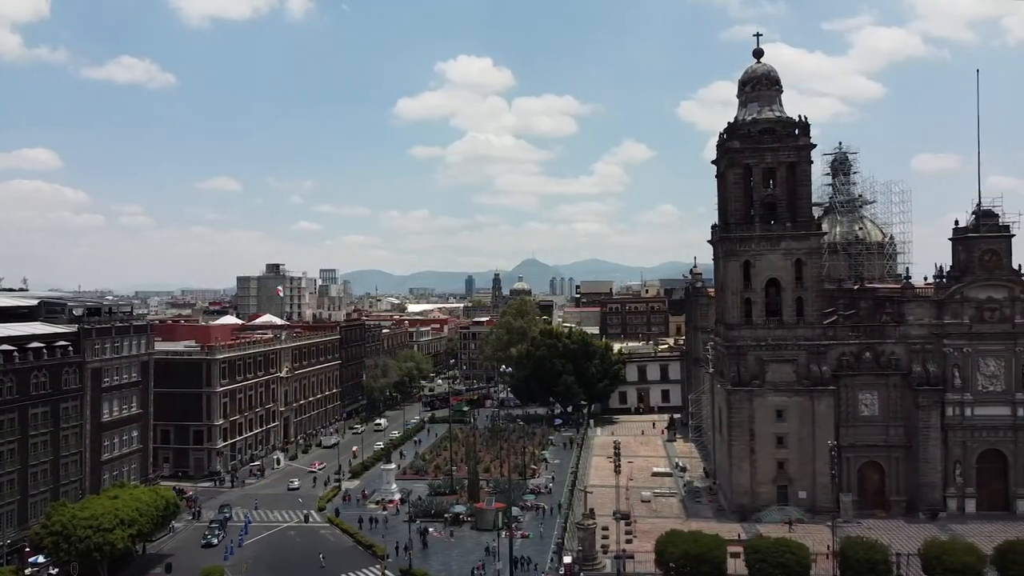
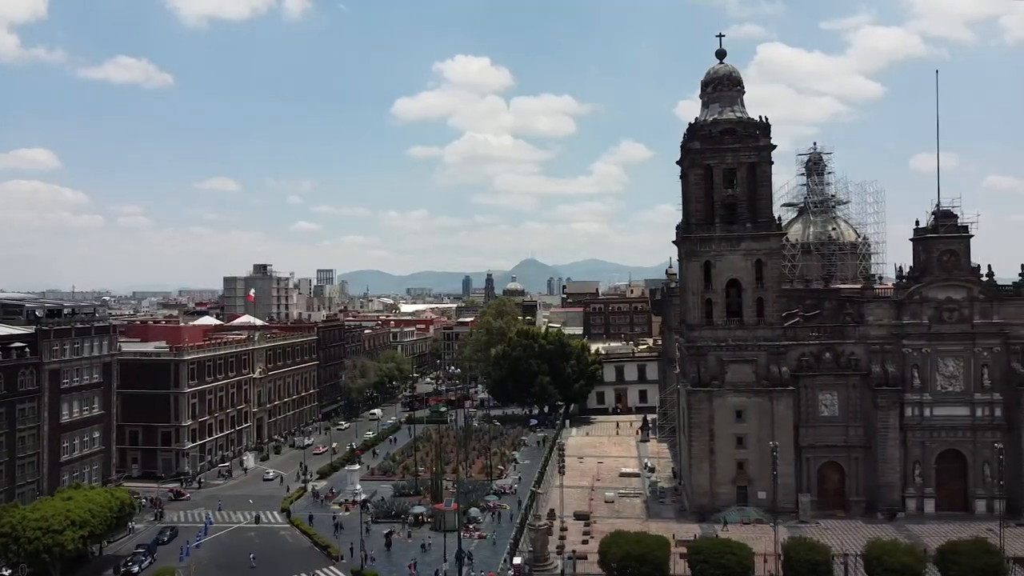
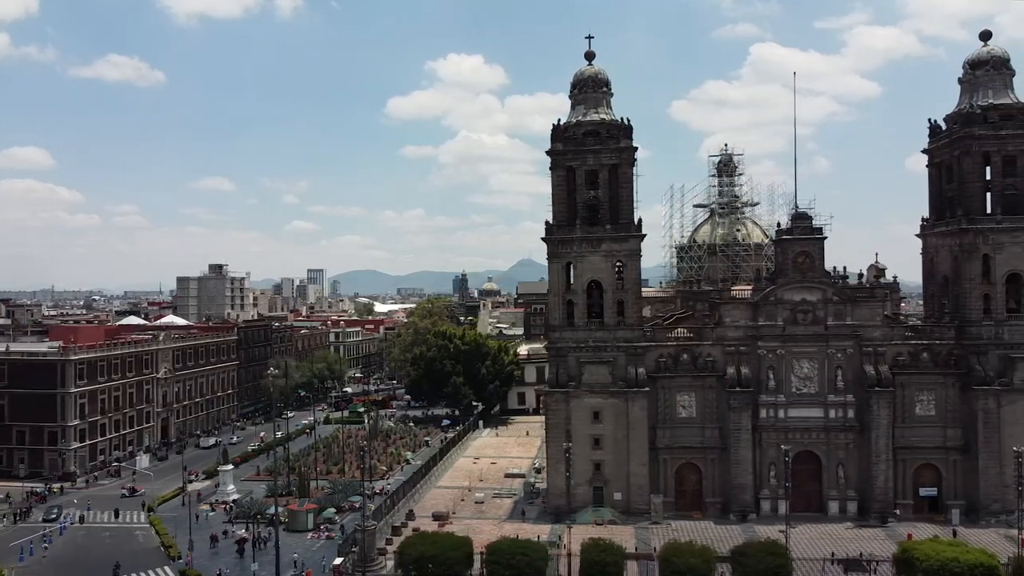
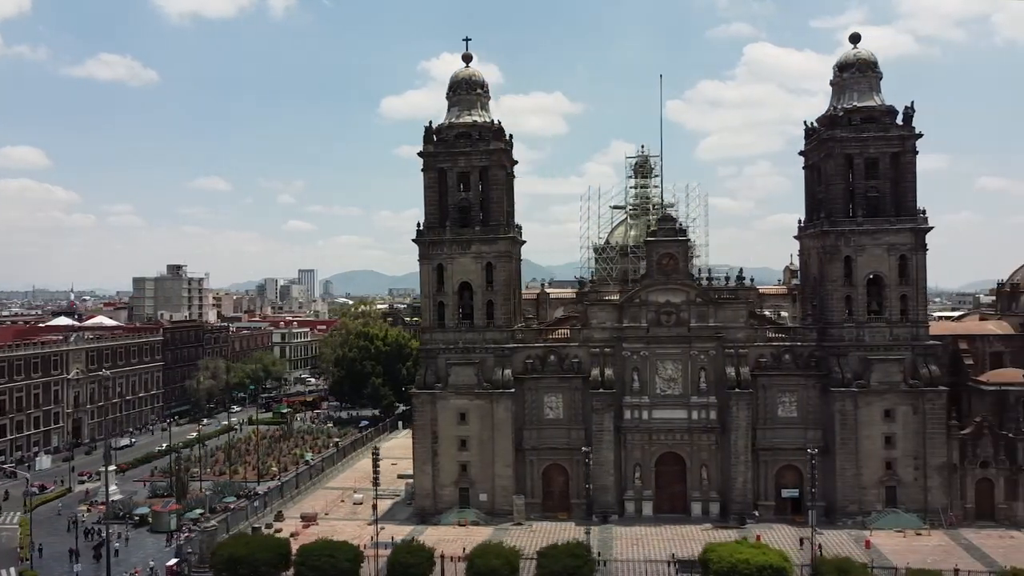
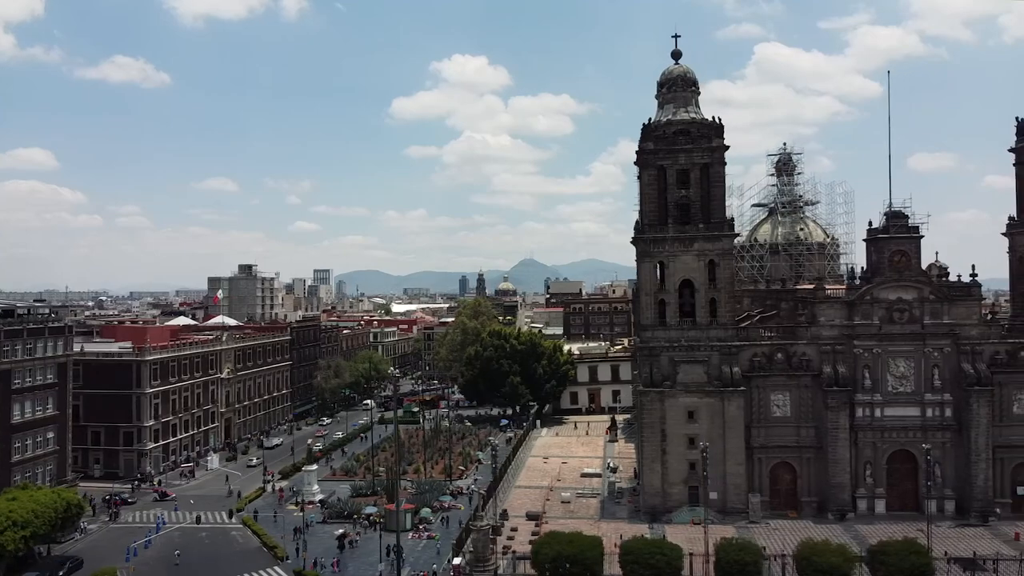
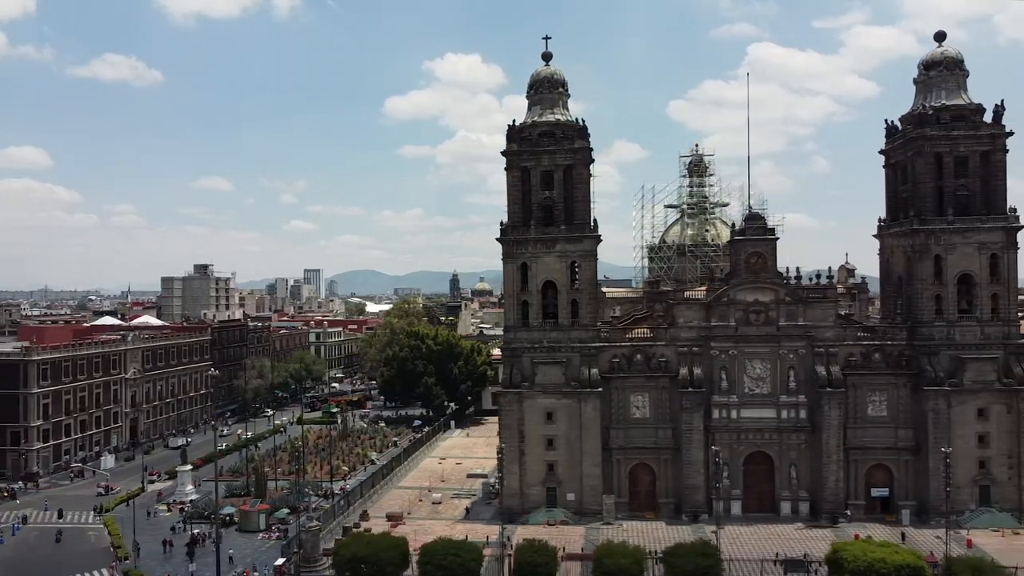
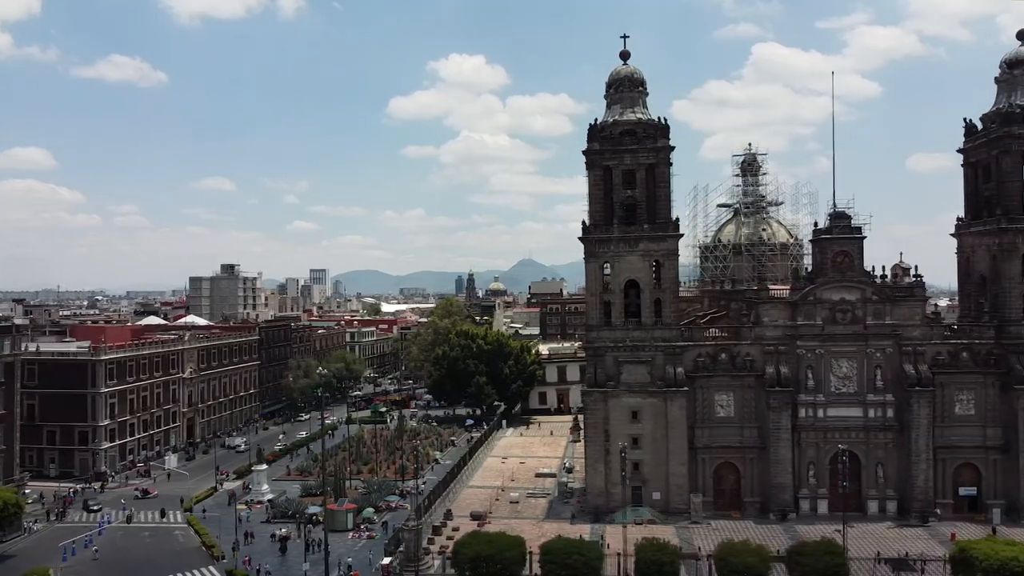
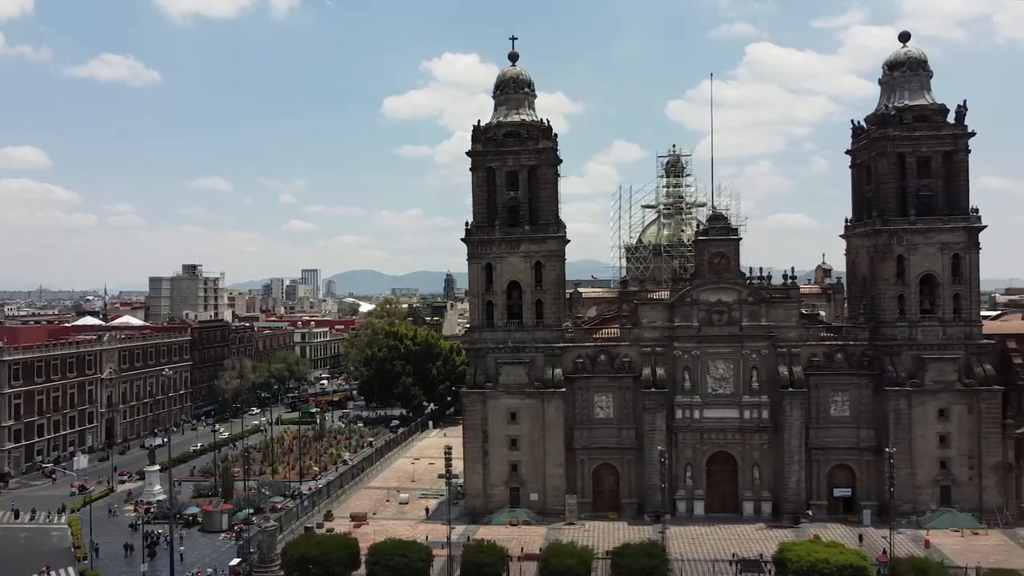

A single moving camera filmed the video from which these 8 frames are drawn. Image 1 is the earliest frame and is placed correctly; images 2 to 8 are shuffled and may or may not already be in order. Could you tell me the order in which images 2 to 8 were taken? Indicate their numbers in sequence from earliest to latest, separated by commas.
2, 5, 7, 3, 6, 8, 4
